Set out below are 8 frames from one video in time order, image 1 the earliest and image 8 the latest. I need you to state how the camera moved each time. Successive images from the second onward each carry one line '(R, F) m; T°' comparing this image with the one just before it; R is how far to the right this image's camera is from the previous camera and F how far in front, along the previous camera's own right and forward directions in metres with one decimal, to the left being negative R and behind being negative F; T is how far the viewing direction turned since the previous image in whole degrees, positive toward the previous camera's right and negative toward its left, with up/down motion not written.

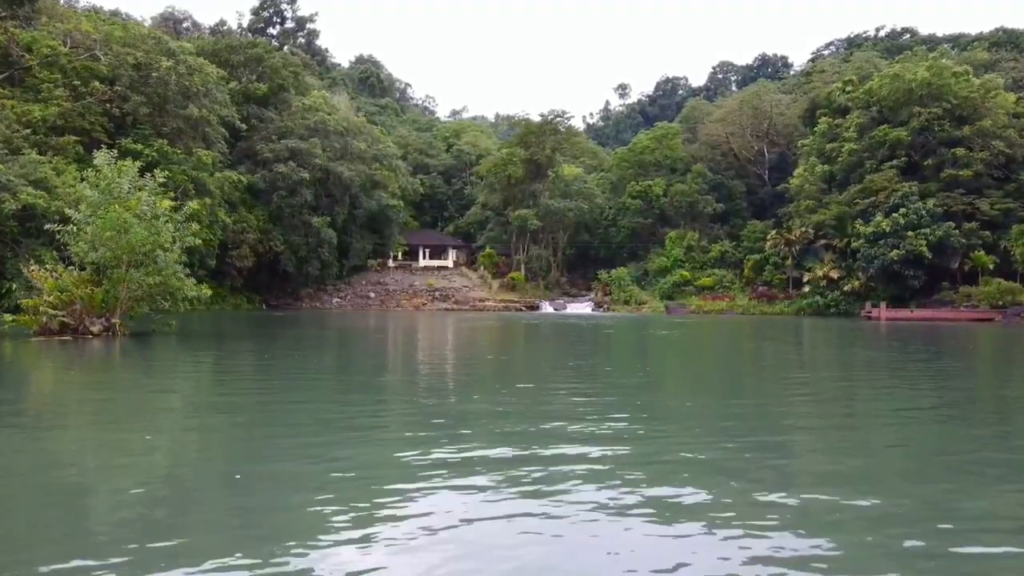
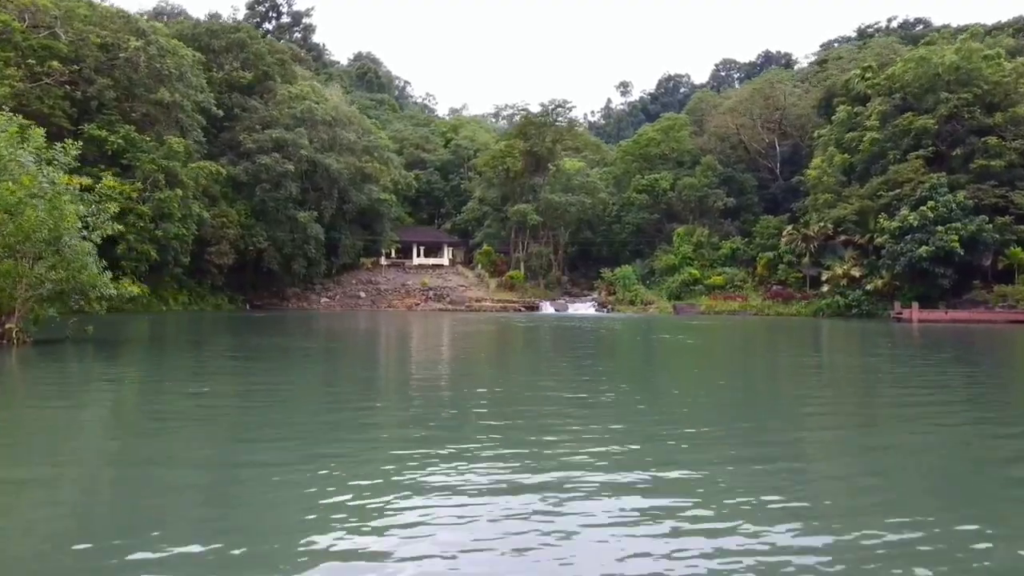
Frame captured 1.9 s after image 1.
(+0.1, +2.5) m; 0°
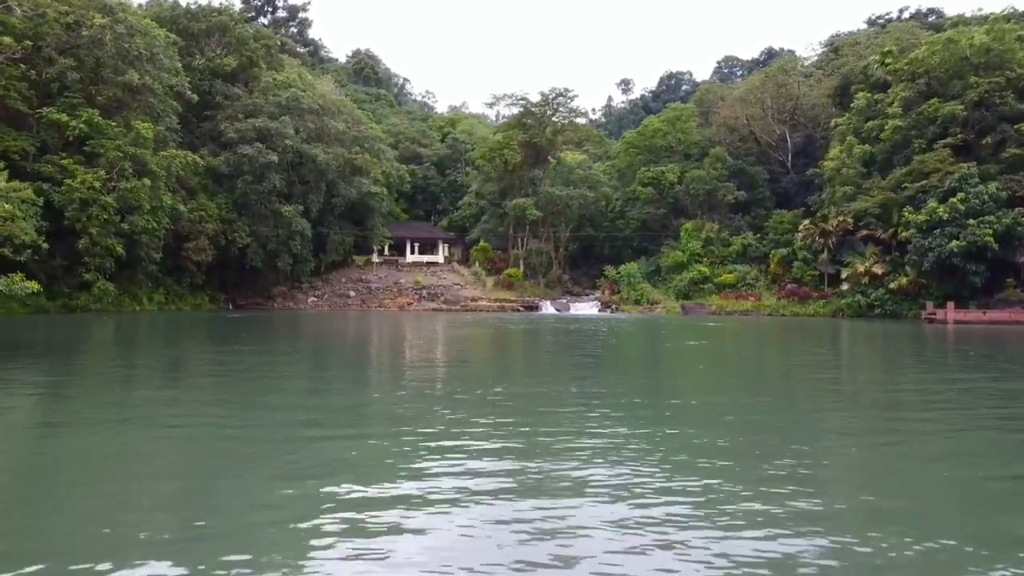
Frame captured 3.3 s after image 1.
(+0.1, +2.3) m; 0°
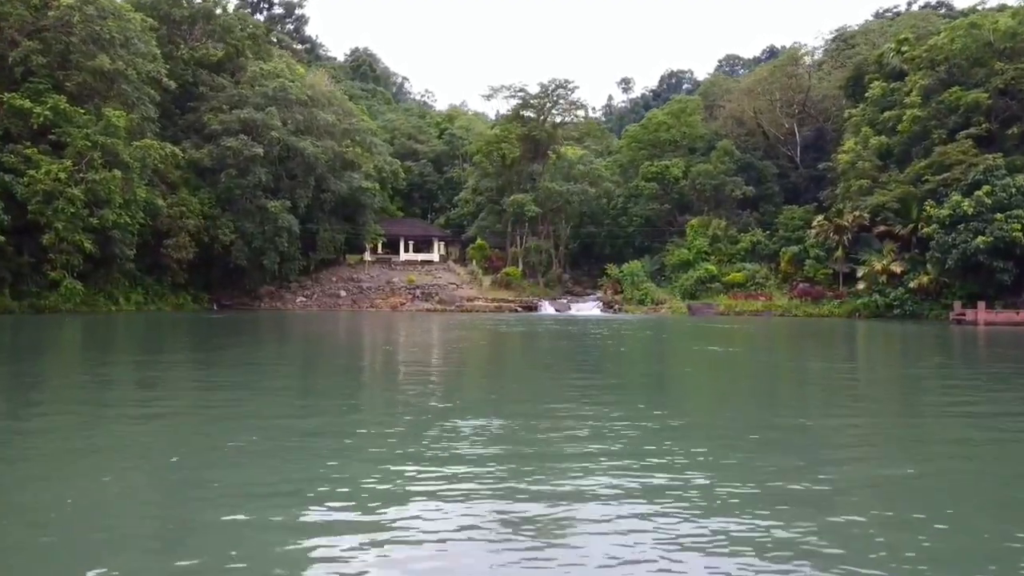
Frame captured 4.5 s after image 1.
(+0.1, +1.8) m; 0°
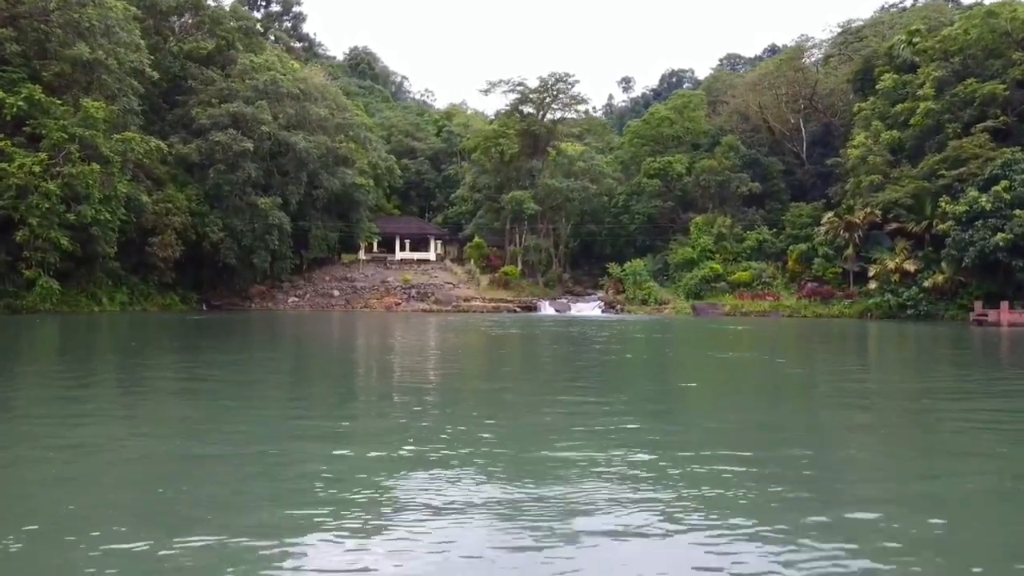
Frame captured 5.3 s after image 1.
(+0.1, +1.2) m; 0°
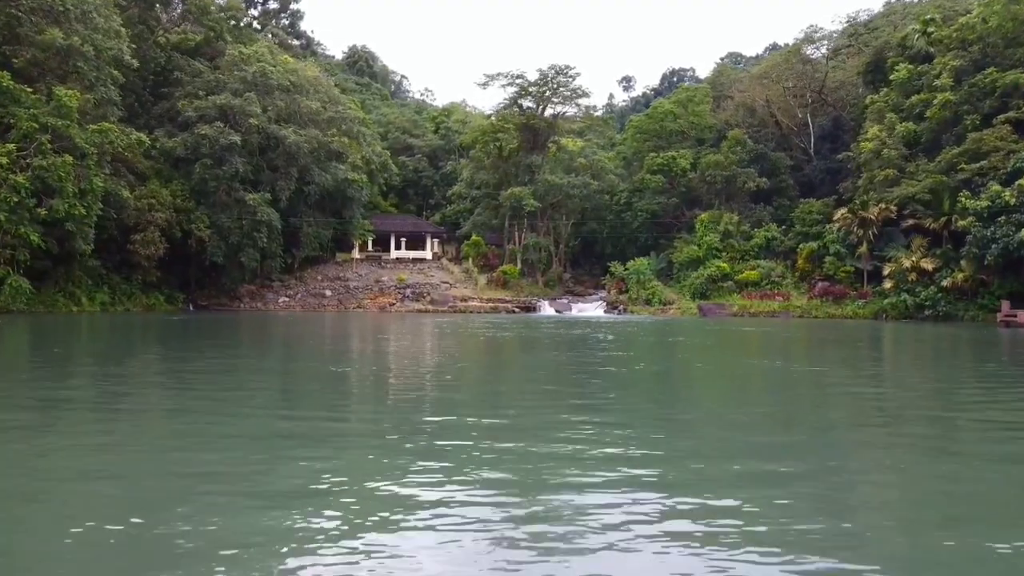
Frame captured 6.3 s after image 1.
(+0.1, +1.4) m; 0°
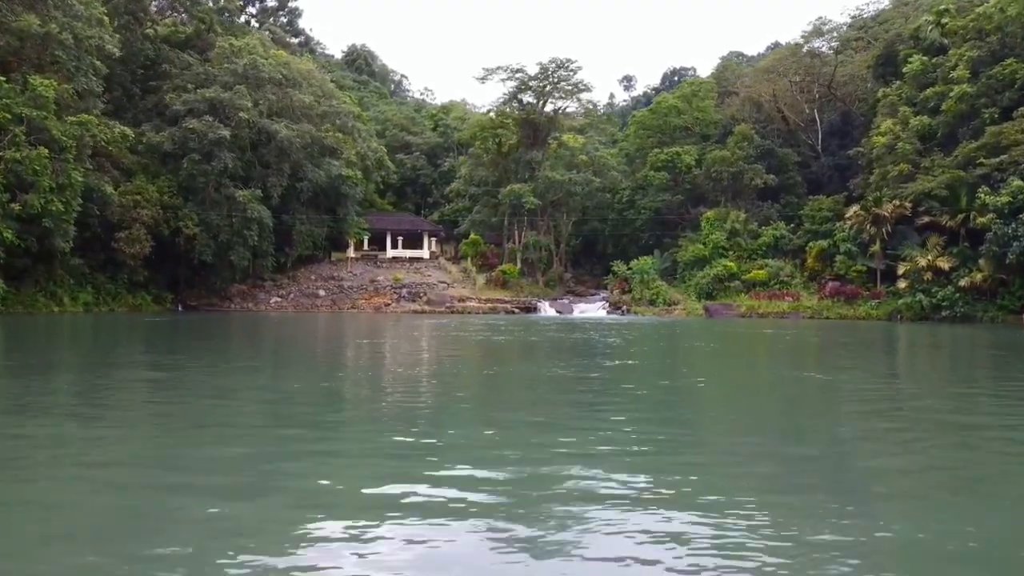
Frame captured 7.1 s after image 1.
(0.0, +1.1) m; 0°
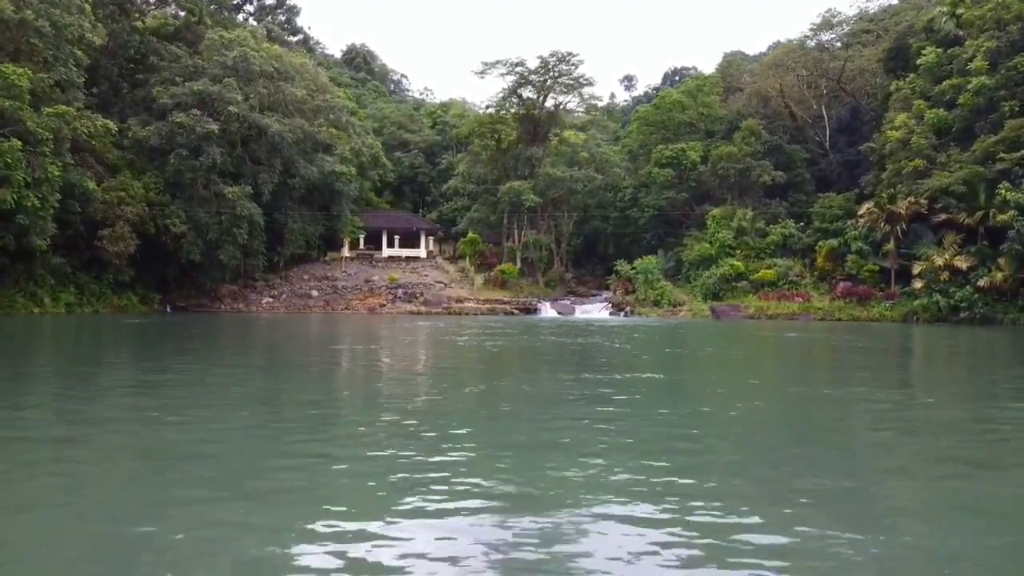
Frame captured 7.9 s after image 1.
(0.0, +1.1) m; 0°
